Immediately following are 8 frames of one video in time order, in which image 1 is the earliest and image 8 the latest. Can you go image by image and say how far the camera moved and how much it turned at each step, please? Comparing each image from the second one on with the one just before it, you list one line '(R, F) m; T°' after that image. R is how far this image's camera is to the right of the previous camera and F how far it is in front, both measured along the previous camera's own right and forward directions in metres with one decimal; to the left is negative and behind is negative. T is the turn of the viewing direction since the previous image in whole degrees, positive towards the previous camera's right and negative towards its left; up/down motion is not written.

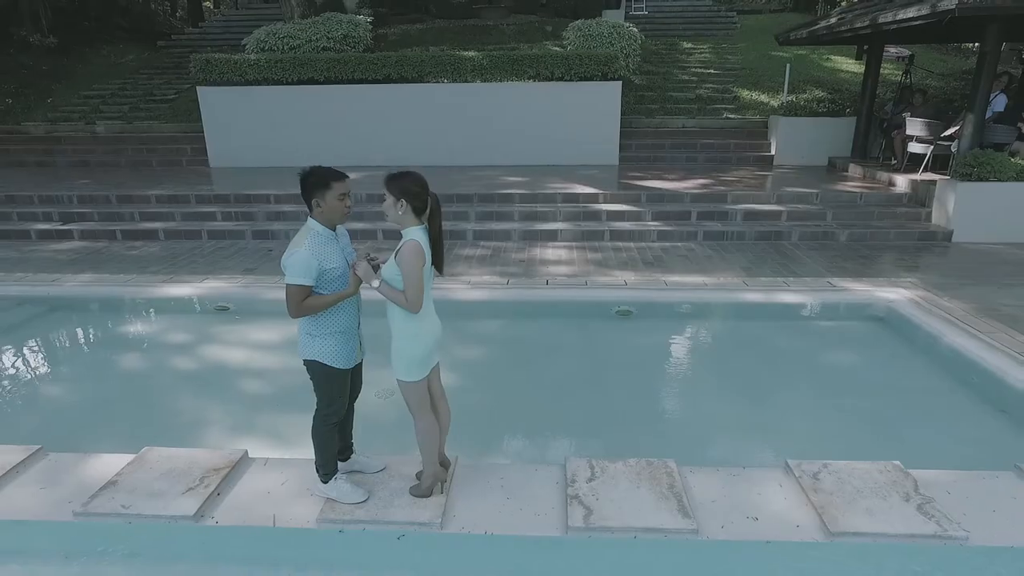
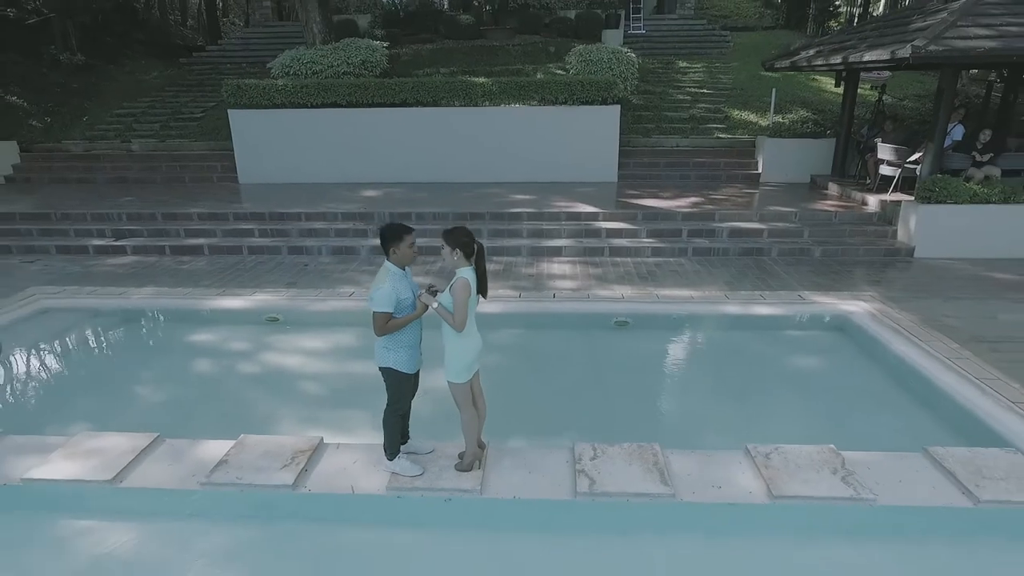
(-0.1, -0.8) m; 0°
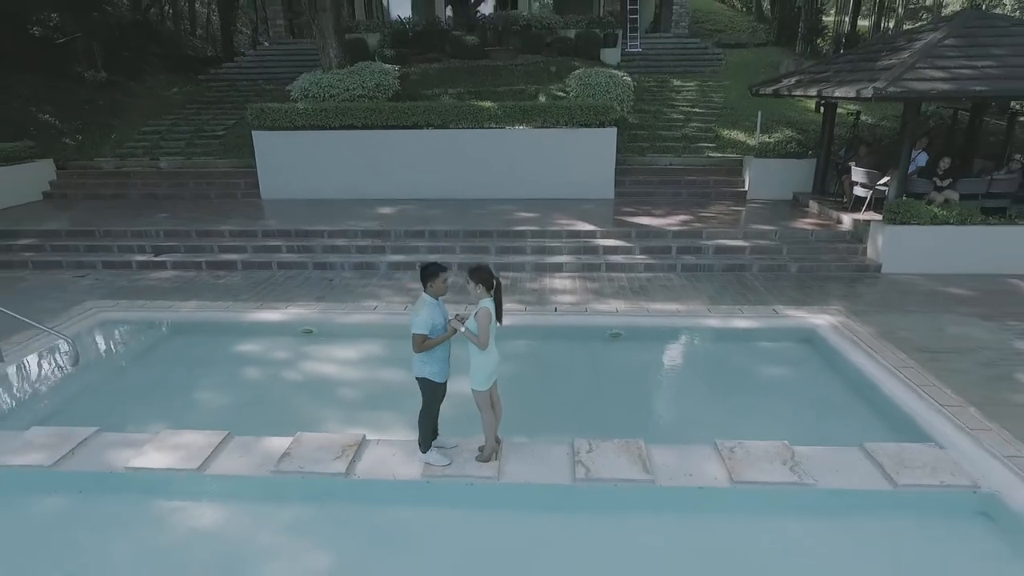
(-0.1, -0.8) m; 0°
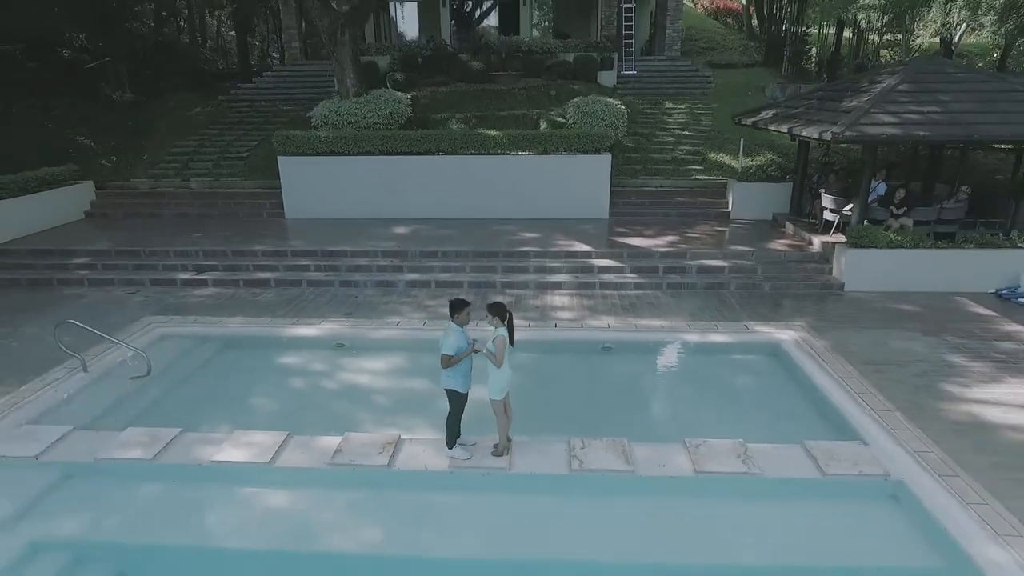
(-0.1, -1.0) m; 0°
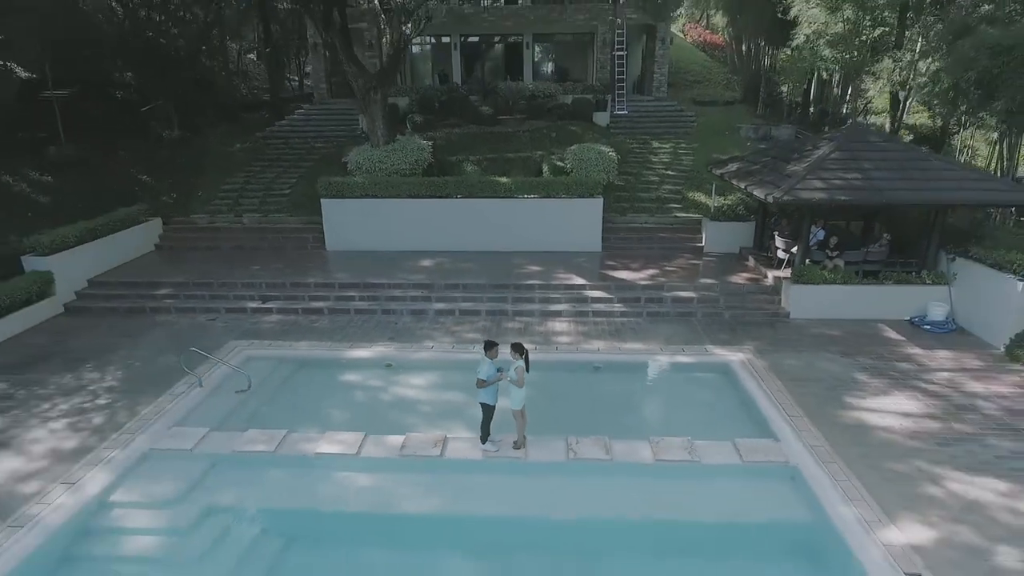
(-0.2, -2.1) m; 0°
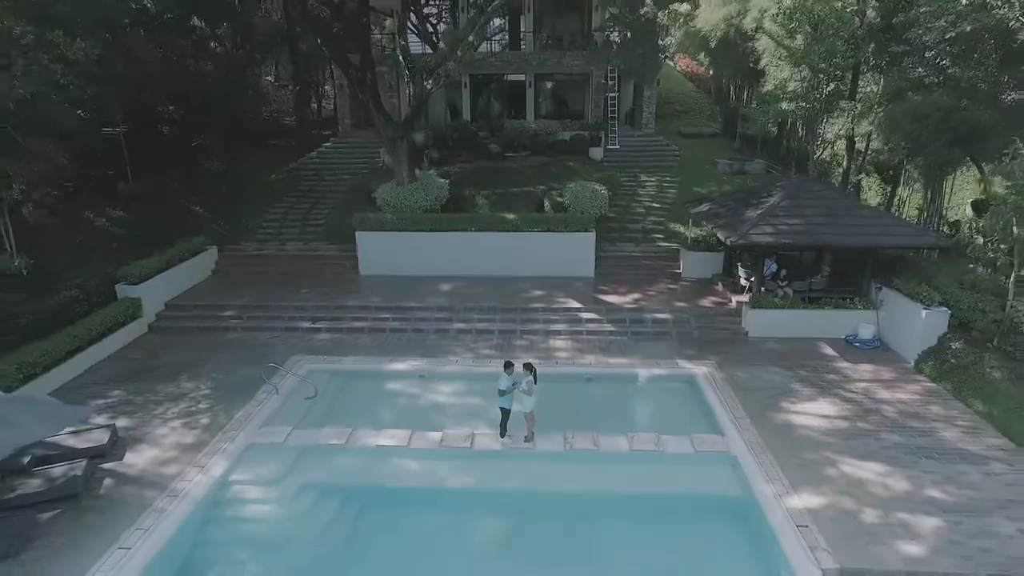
(-0.2, -2.4) m; 0°
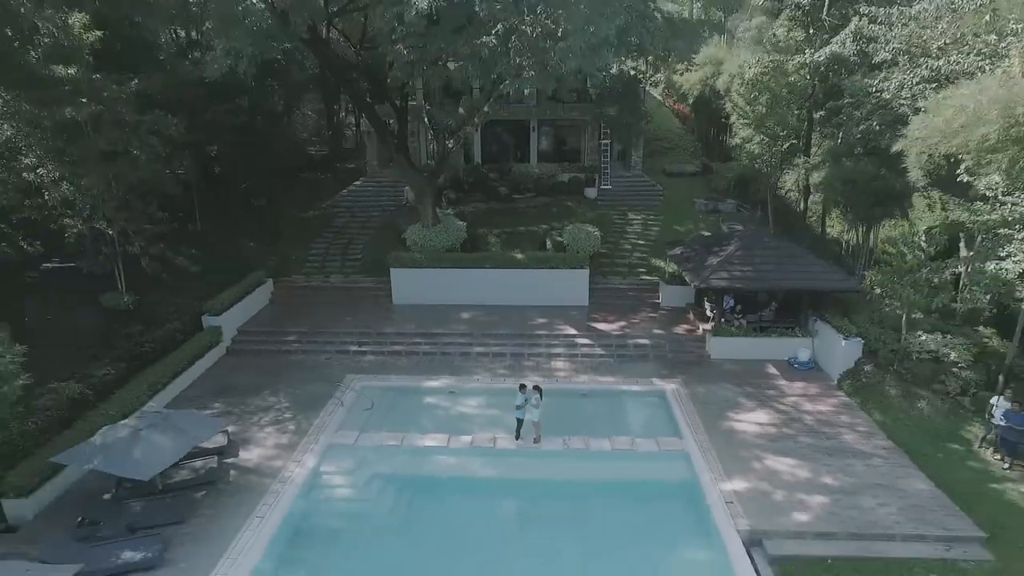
(-0.2, -3.3) m; 0°
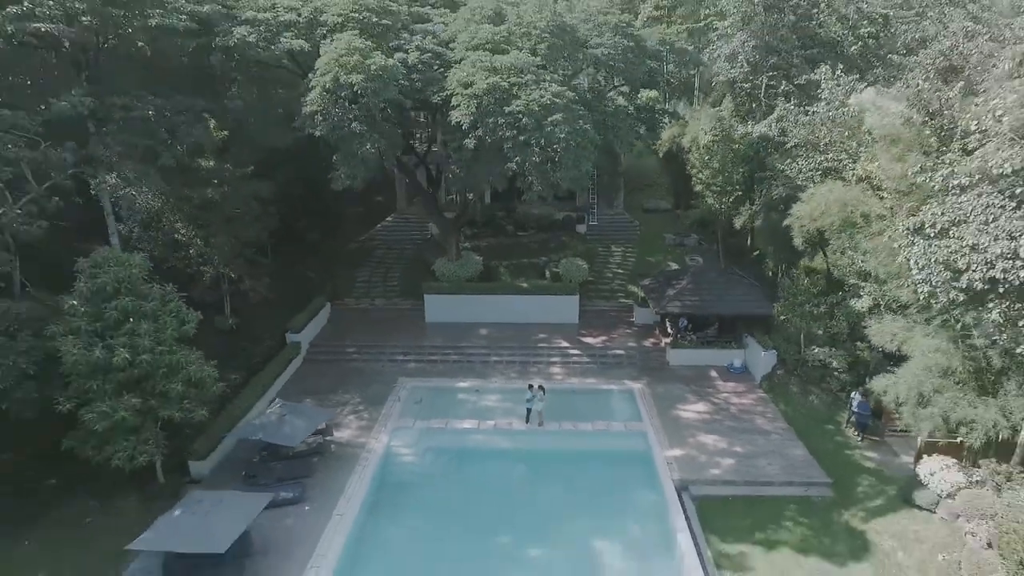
(-0.4, -5.5) m; 0°
